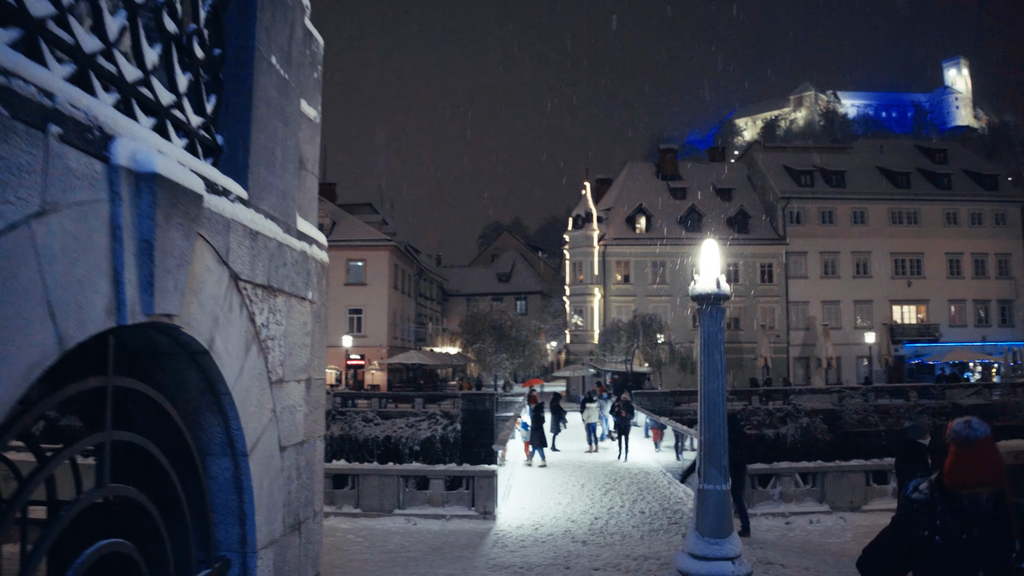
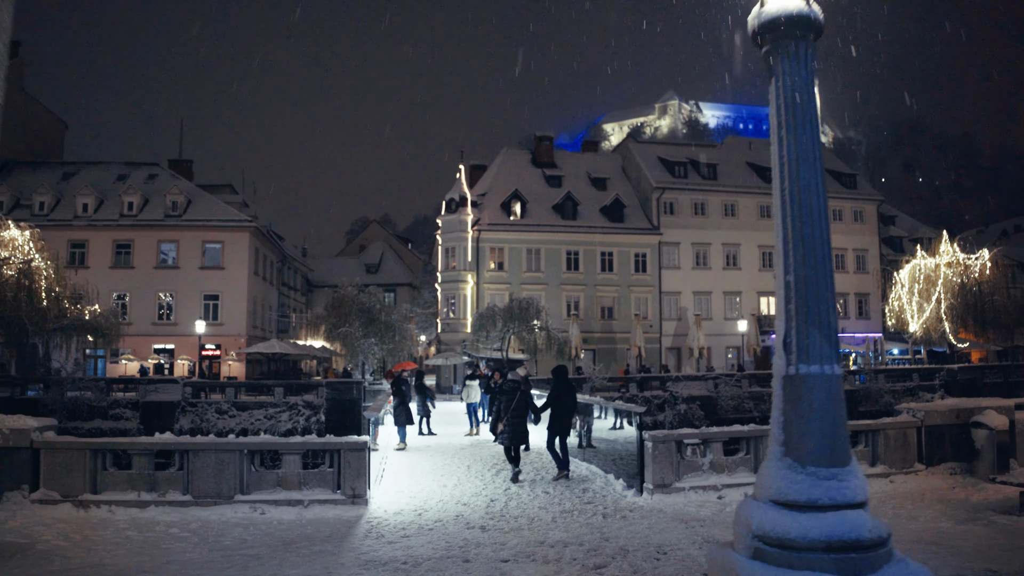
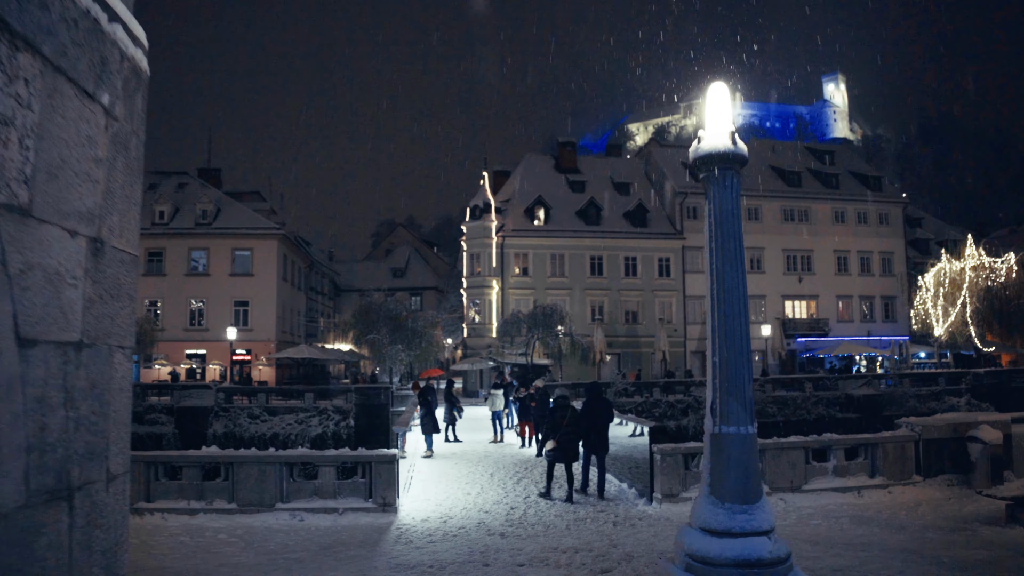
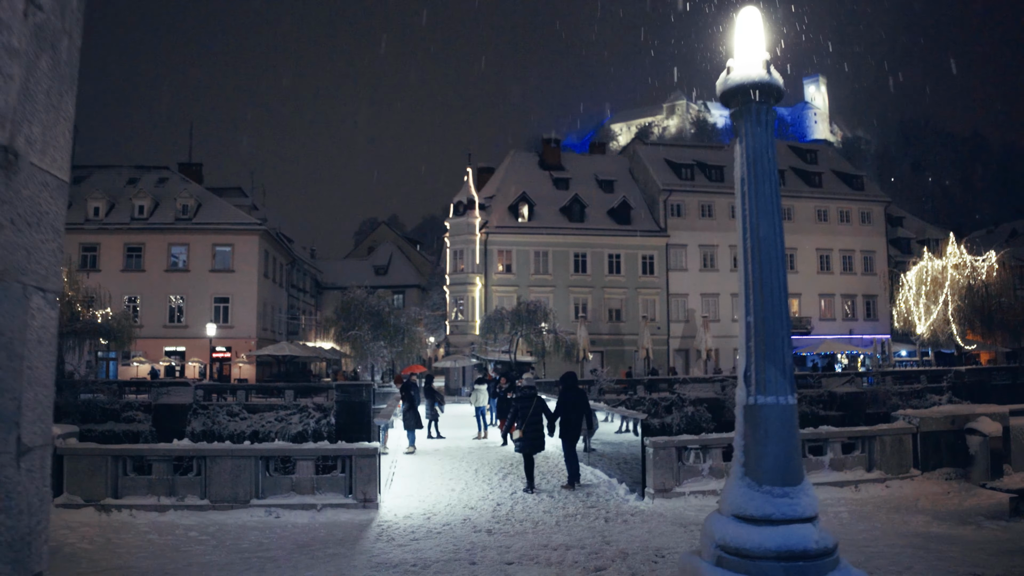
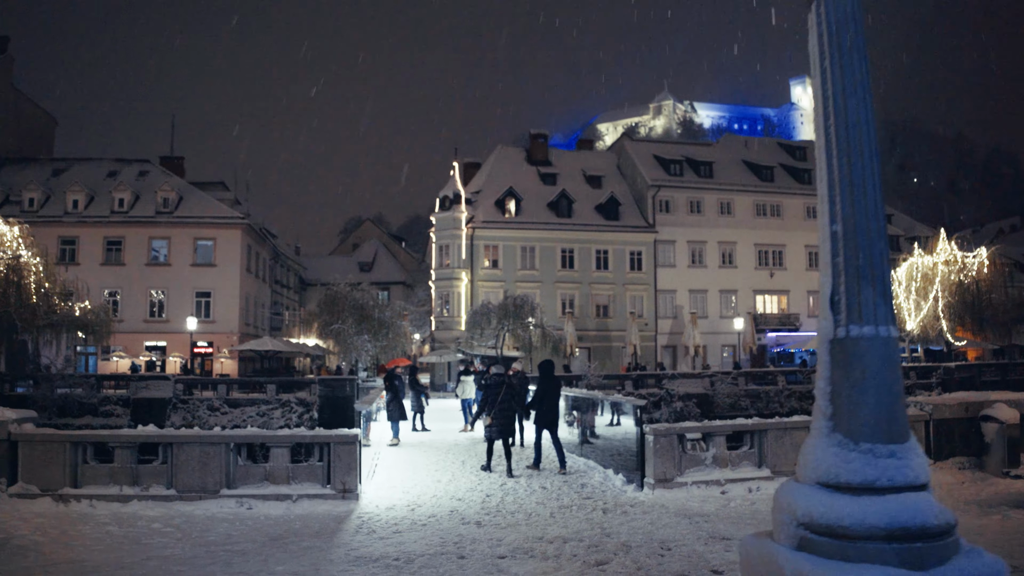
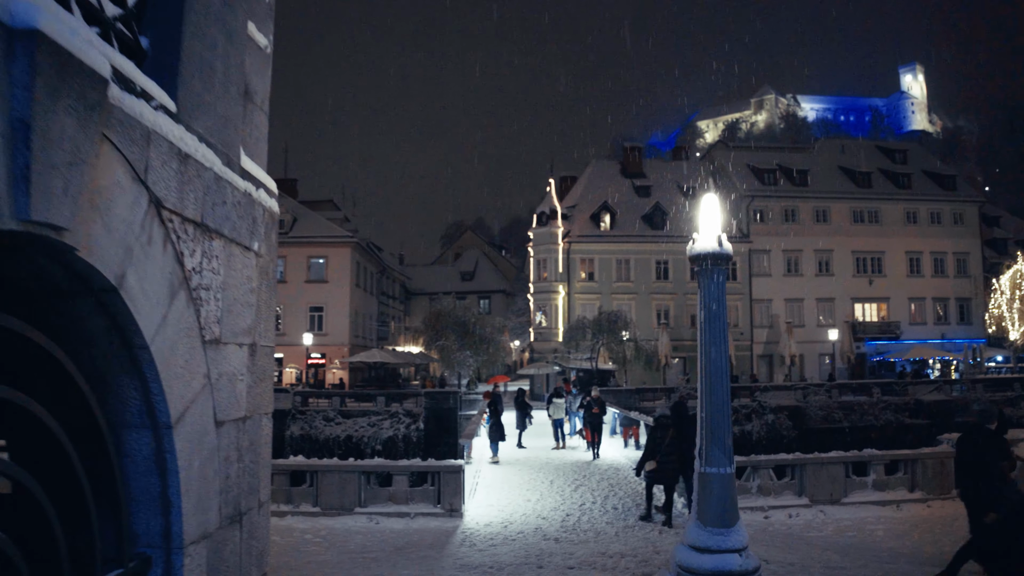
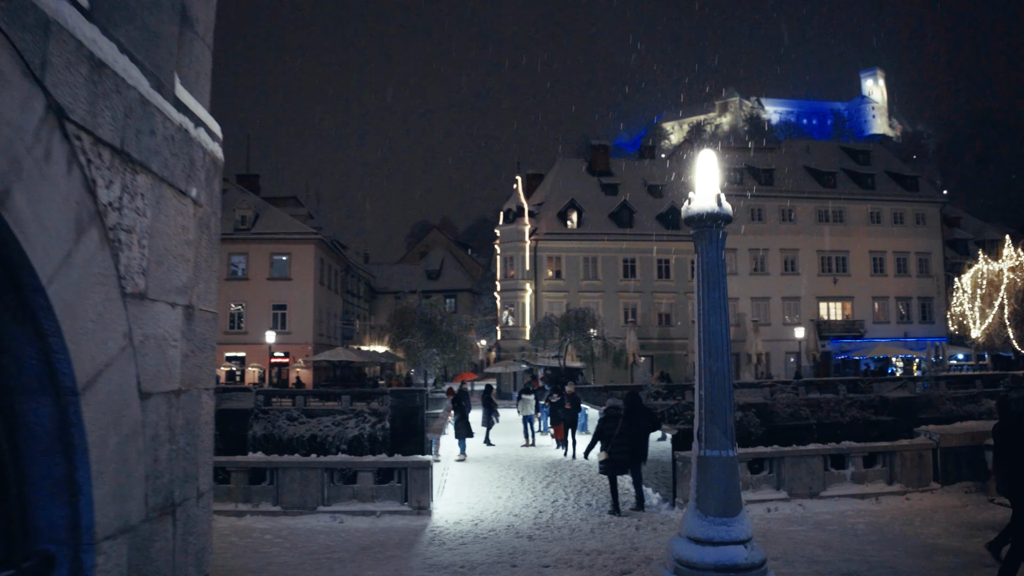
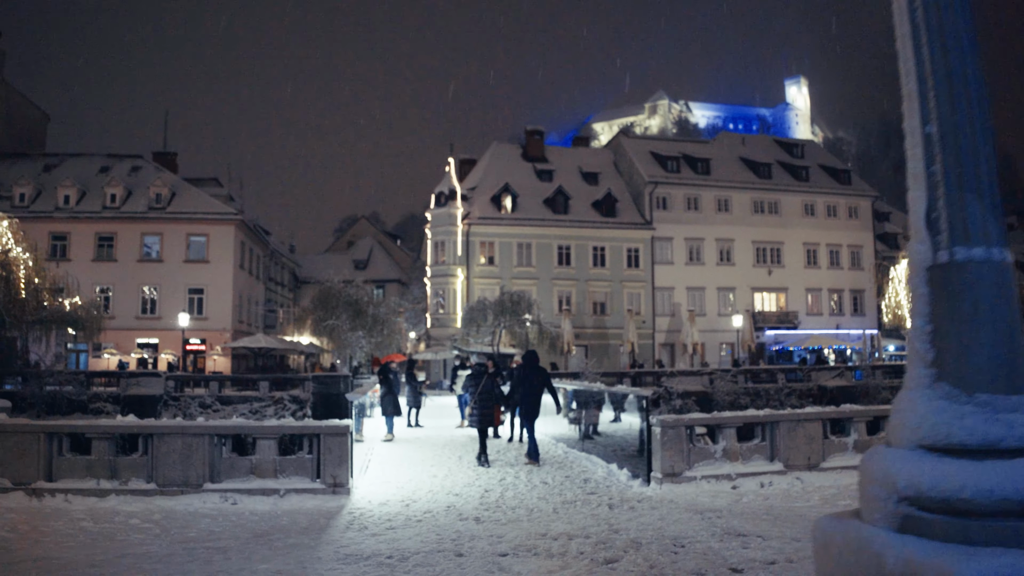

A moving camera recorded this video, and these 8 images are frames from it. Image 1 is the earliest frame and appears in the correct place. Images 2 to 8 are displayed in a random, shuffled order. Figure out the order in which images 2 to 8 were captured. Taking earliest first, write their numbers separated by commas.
6, 7, 3, 4, 2, 5, 8
